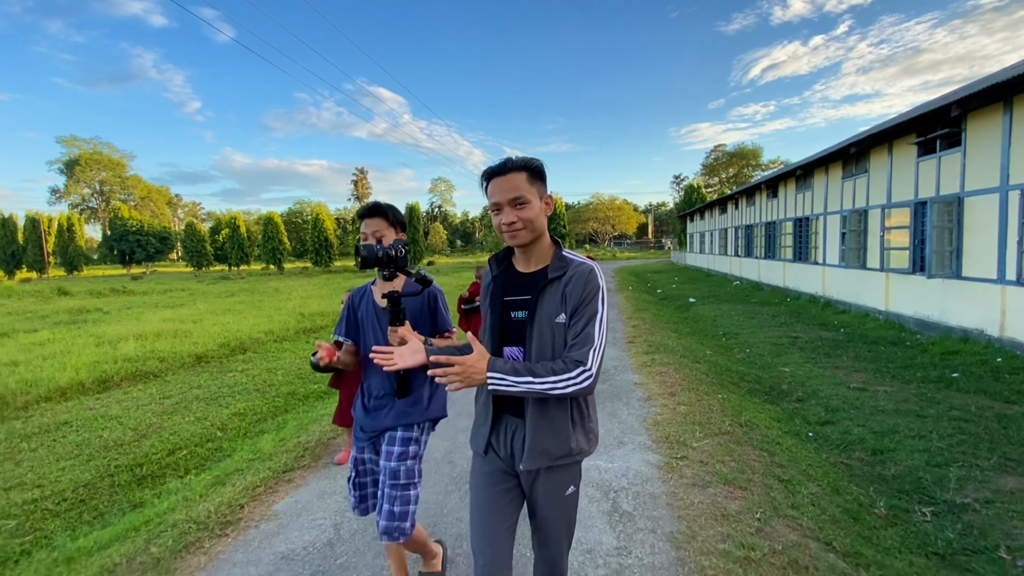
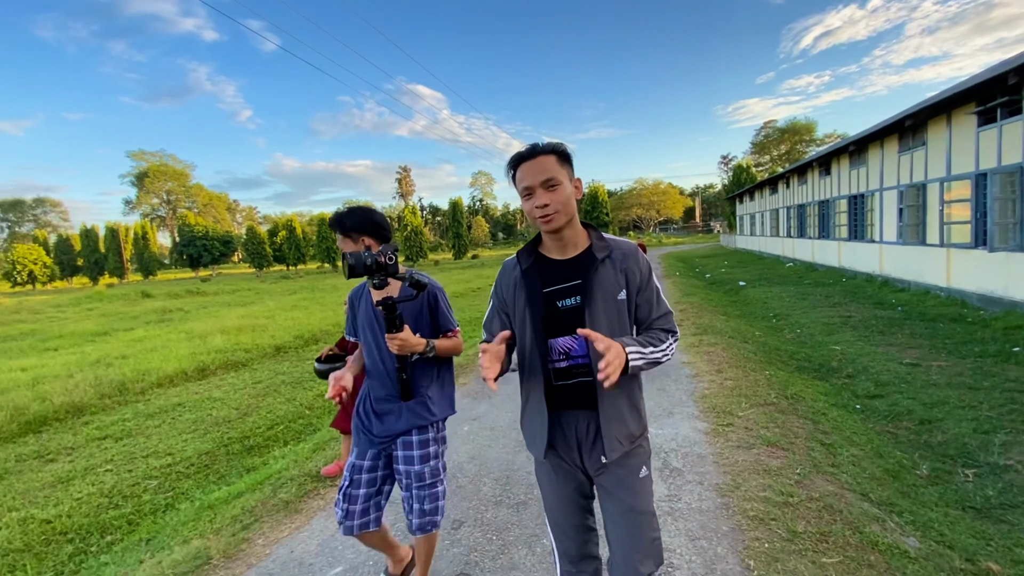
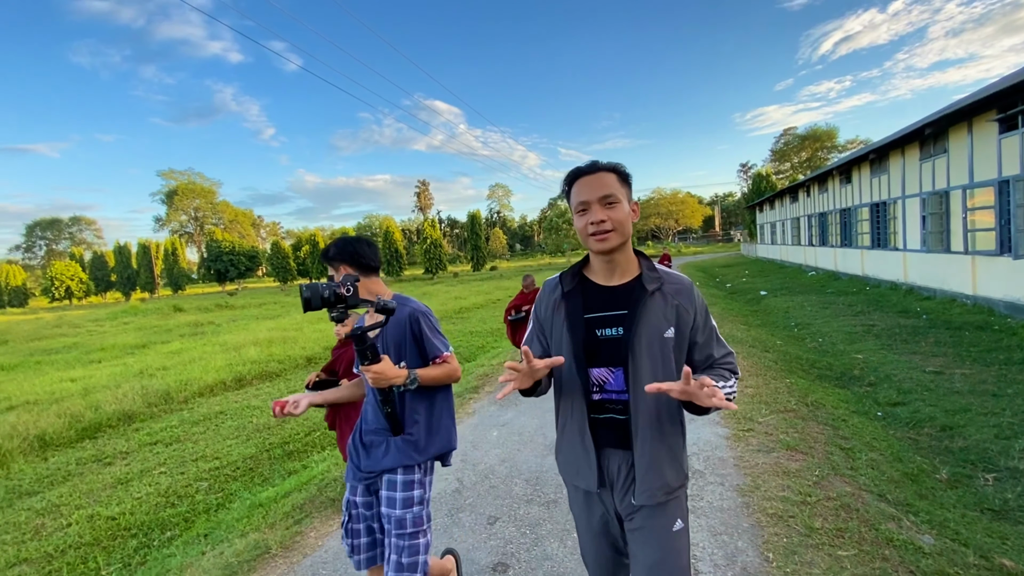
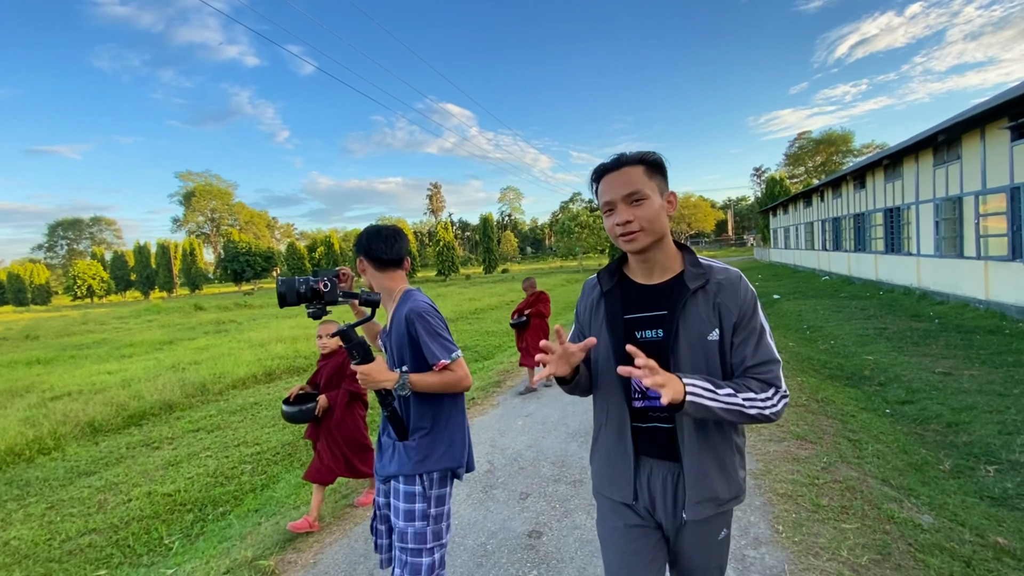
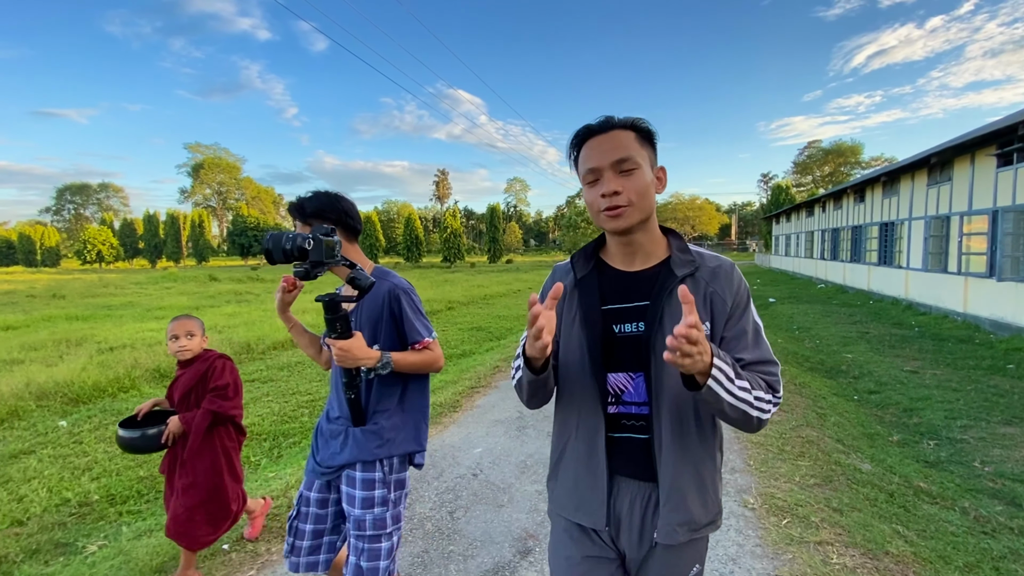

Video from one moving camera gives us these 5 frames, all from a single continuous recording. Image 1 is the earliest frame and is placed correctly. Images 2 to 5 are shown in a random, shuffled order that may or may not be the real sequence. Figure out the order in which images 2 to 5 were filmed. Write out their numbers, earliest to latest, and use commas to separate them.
2, 3, 4, 5
